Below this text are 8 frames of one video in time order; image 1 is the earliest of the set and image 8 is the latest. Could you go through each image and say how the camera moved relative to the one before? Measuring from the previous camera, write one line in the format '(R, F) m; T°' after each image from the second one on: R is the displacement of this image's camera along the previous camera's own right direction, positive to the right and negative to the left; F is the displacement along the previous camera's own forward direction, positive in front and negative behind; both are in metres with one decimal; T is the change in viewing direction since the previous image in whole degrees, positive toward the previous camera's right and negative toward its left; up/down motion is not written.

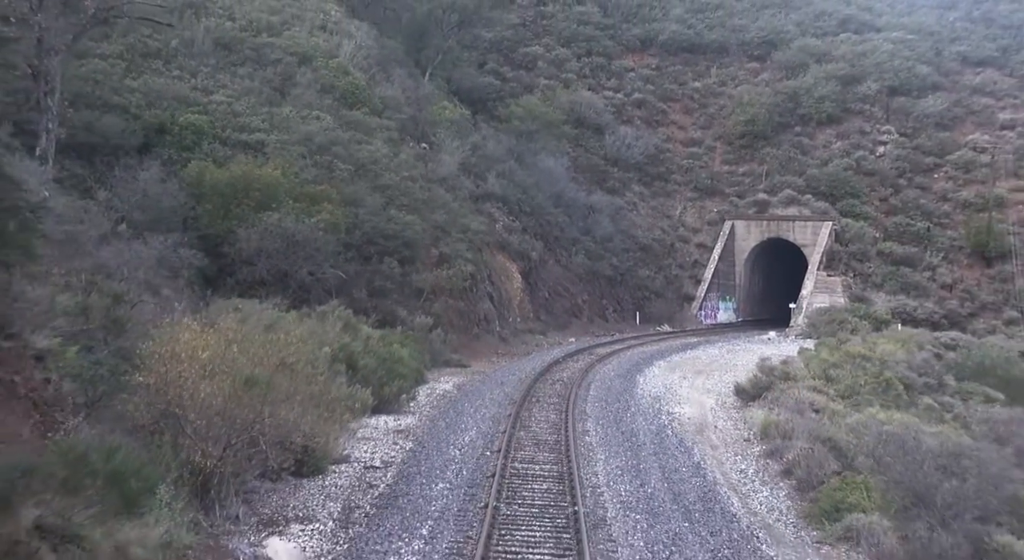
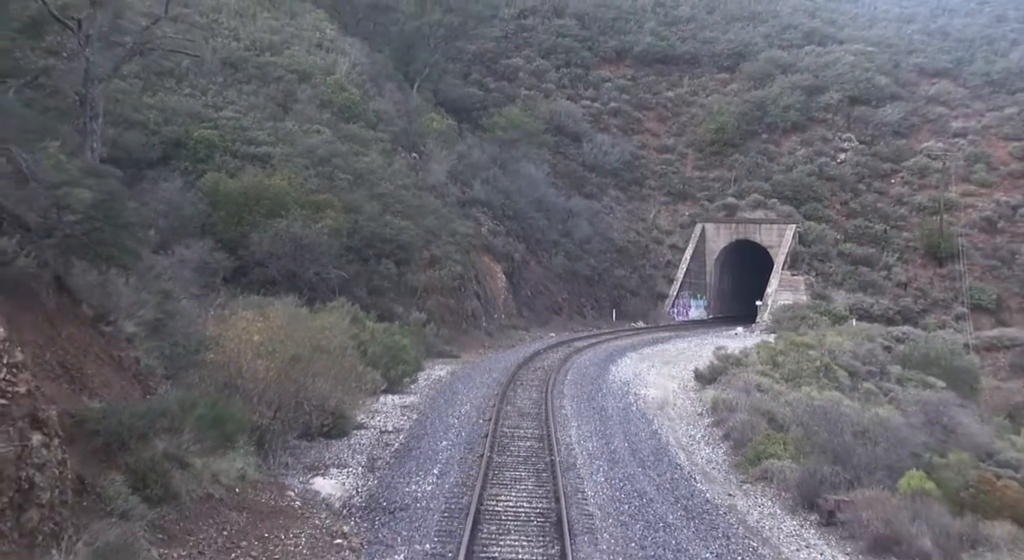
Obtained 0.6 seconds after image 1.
(-0.1, -2.6) m; +1°
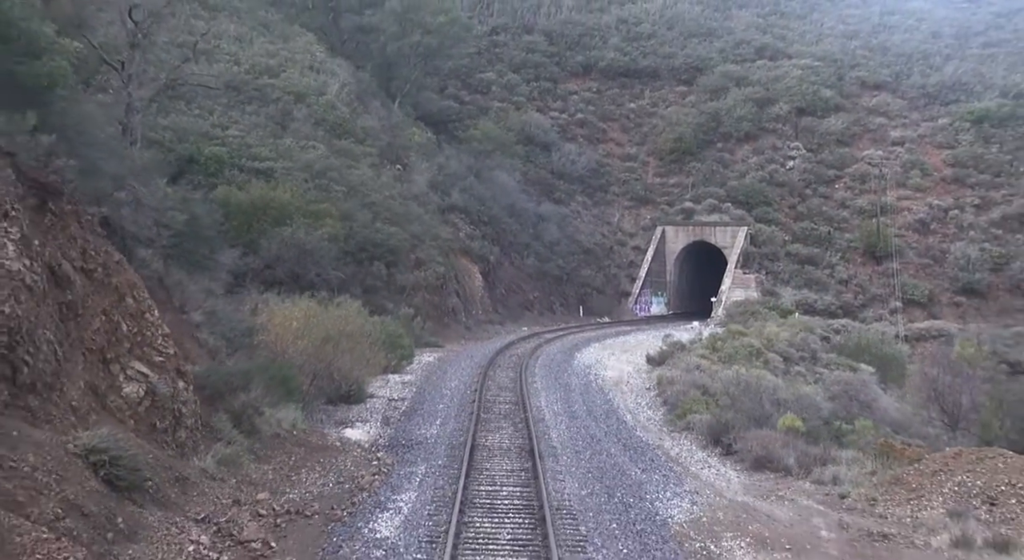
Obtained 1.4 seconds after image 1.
(-0.2, -3.7) m; +2°
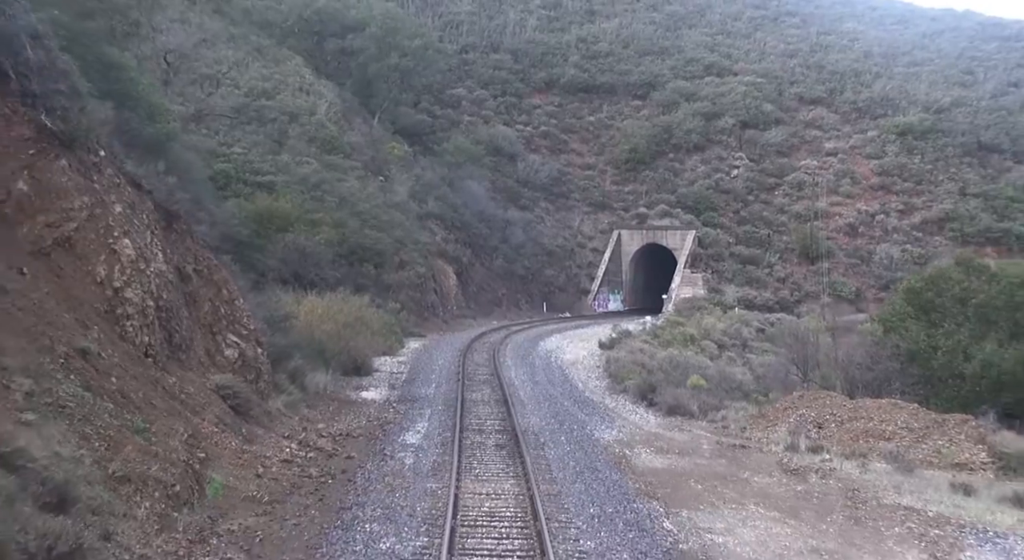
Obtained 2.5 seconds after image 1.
(-0.3, -4.7) m; +2°
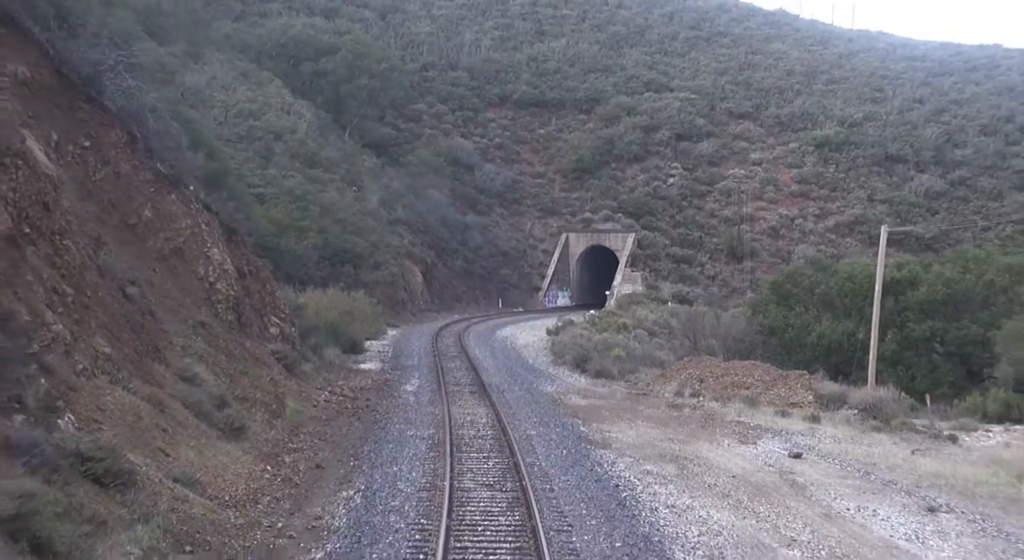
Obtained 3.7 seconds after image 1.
(-0.3, -5.8) m; +3°
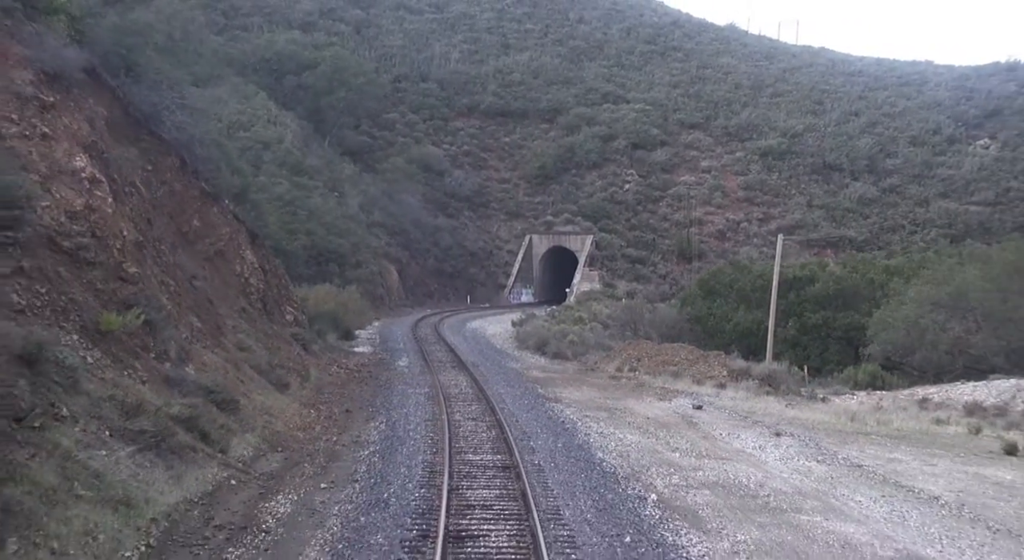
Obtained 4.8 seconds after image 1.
(-0.3, -4.7) m; +3°
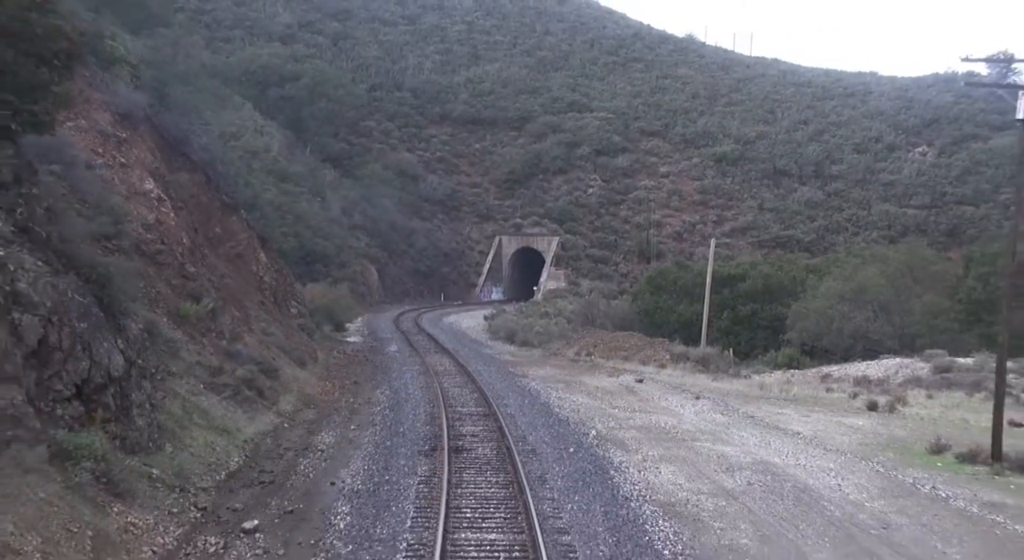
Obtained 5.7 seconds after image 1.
(-0.2, -4.2) m; +2°
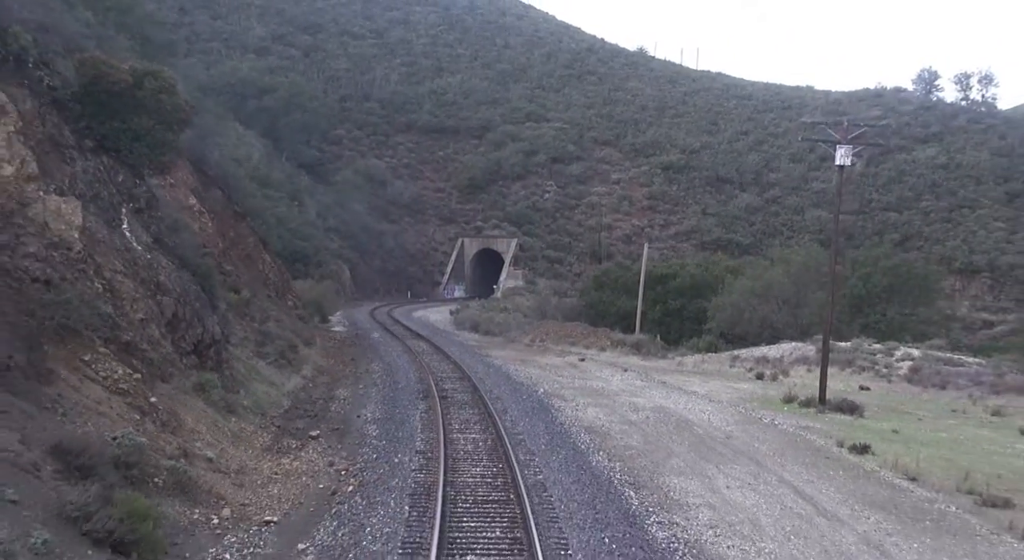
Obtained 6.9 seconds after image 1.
(-0.3, -5.2) m; +3°
